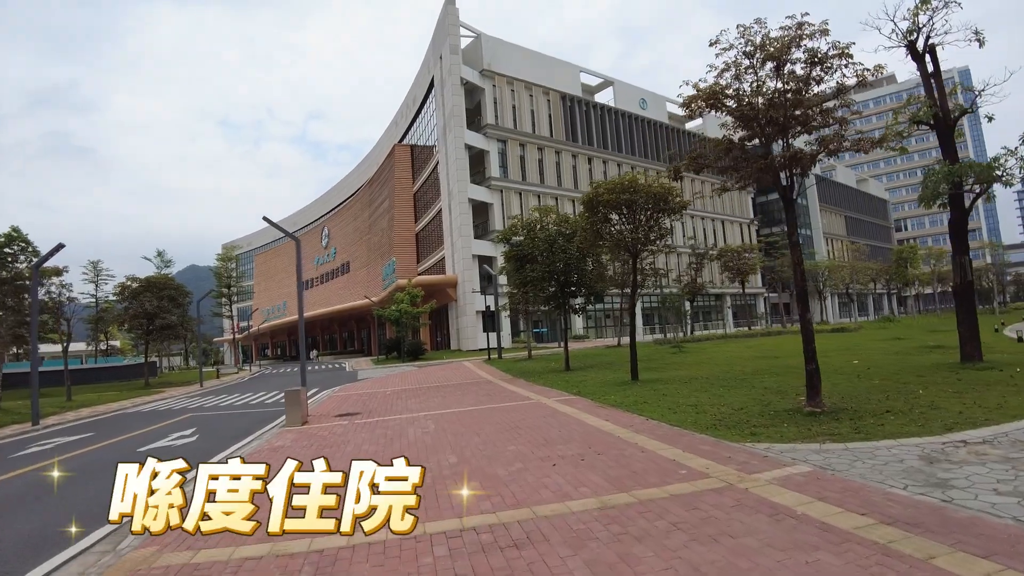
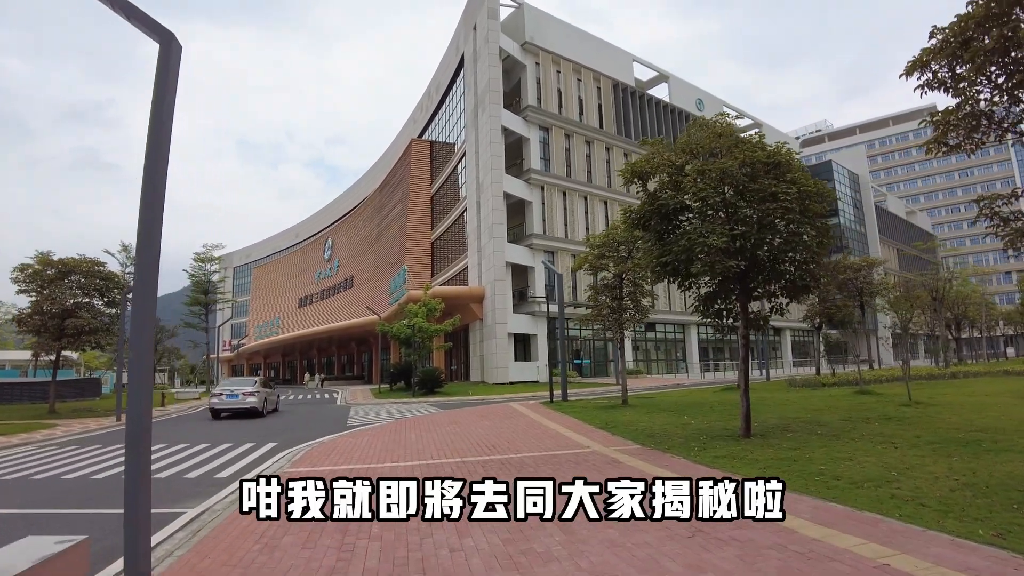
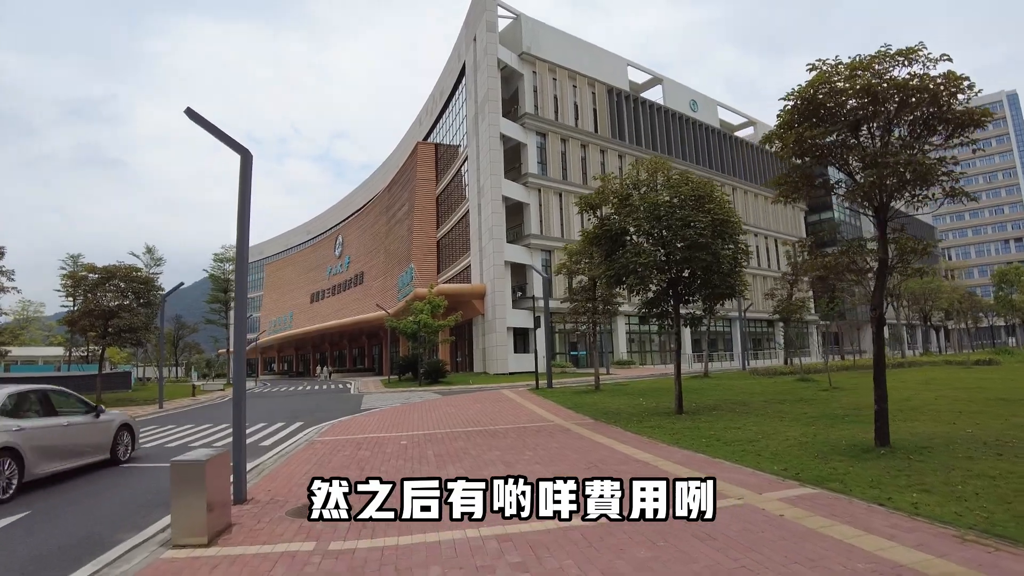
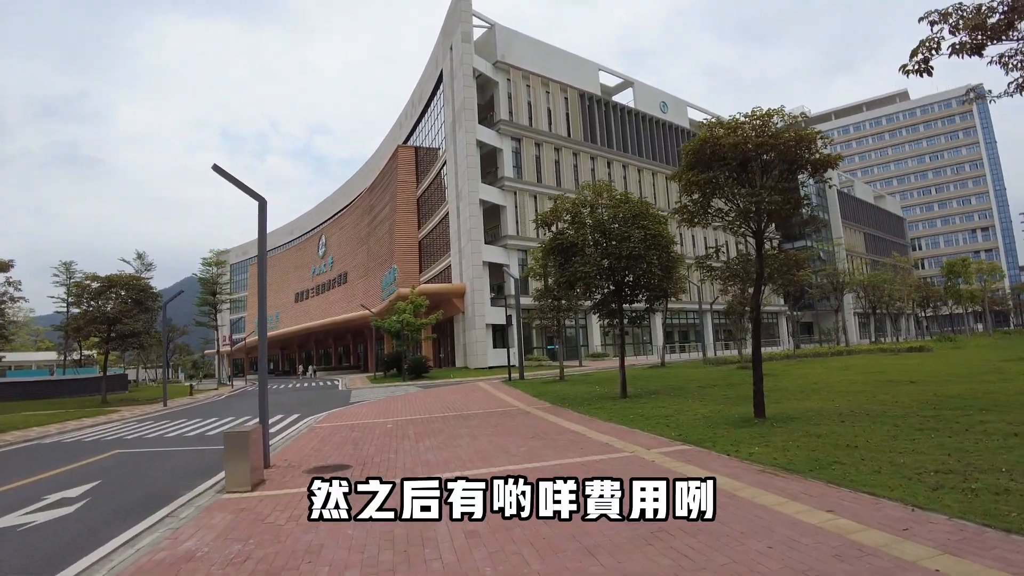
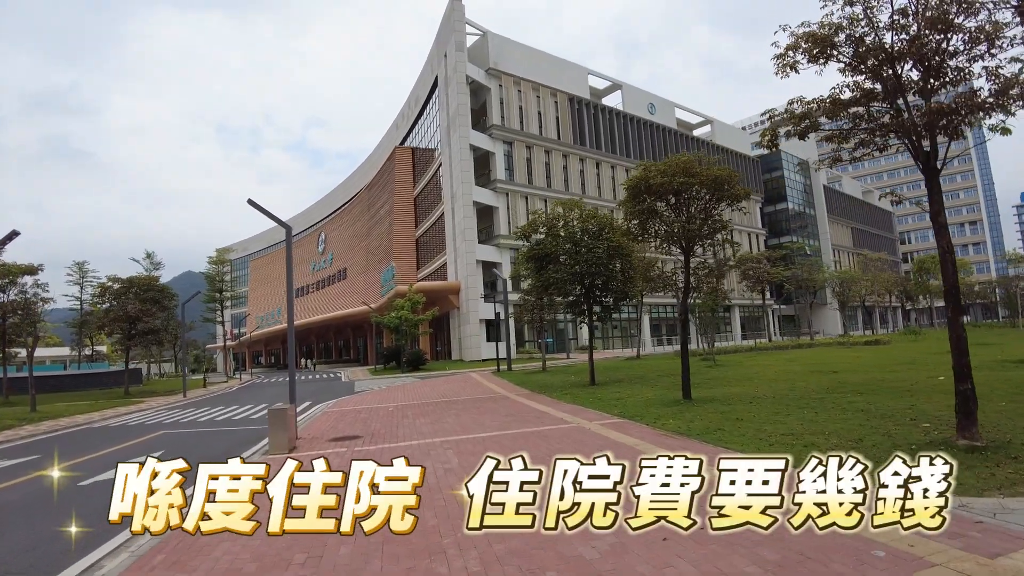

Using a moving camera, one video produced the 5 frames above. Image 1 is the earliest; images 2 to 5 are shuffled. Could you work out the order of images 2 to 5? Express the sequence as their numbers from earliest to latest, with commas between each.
5, 4, 3, 2
